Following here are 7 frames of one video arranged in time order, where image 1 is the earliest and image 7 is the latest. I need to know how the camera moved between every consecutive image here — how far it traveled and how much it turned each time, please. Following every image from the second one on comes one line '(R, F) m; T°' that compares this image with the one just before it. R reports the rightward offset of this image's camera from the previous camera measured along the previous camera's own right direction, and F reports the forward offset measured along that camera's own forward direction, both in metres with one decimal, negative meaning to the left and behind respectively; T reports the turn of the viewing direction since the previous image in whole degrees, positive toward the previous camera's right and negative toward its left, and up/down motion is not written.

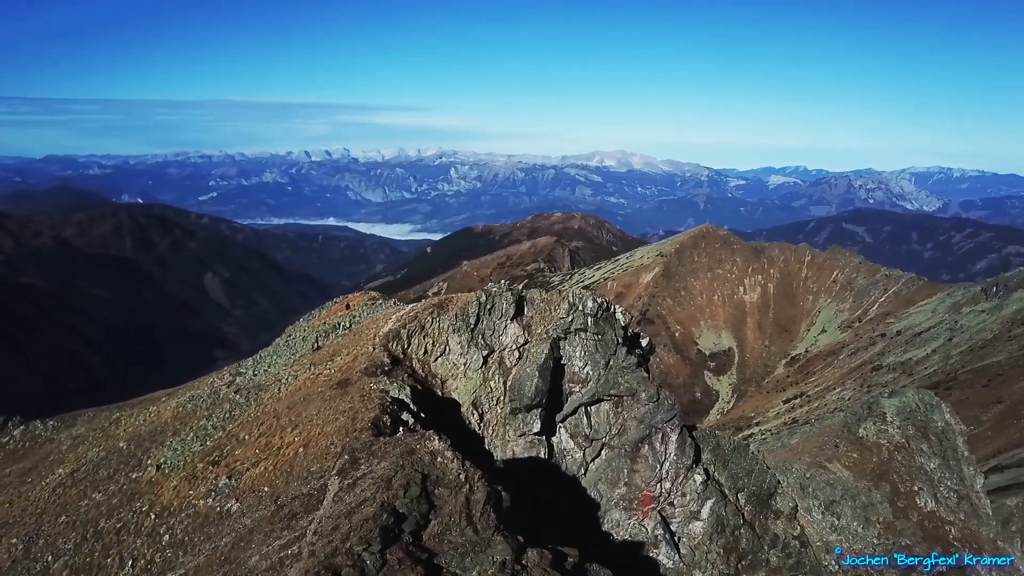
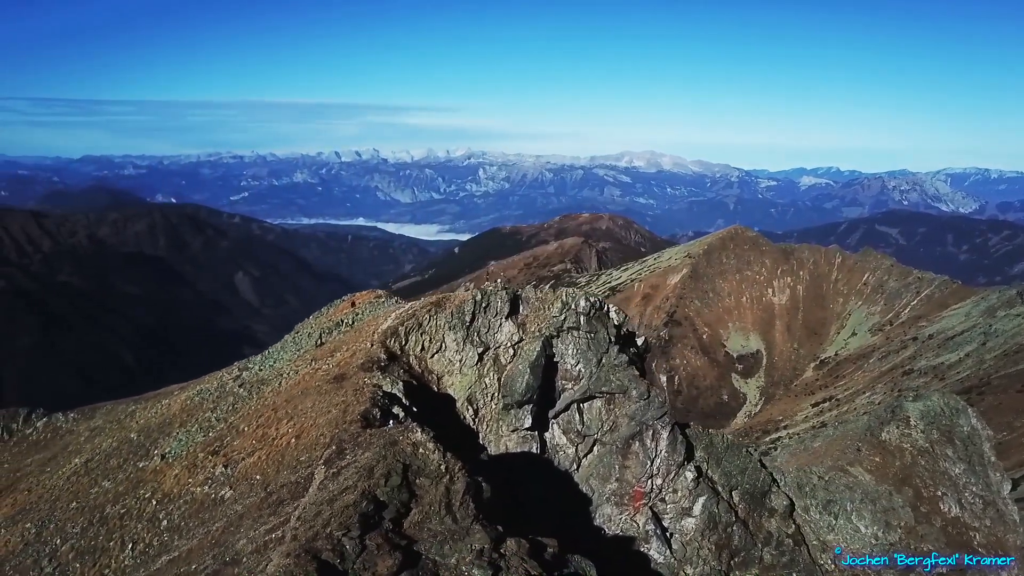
(+1.4, -0.7) m; -2°
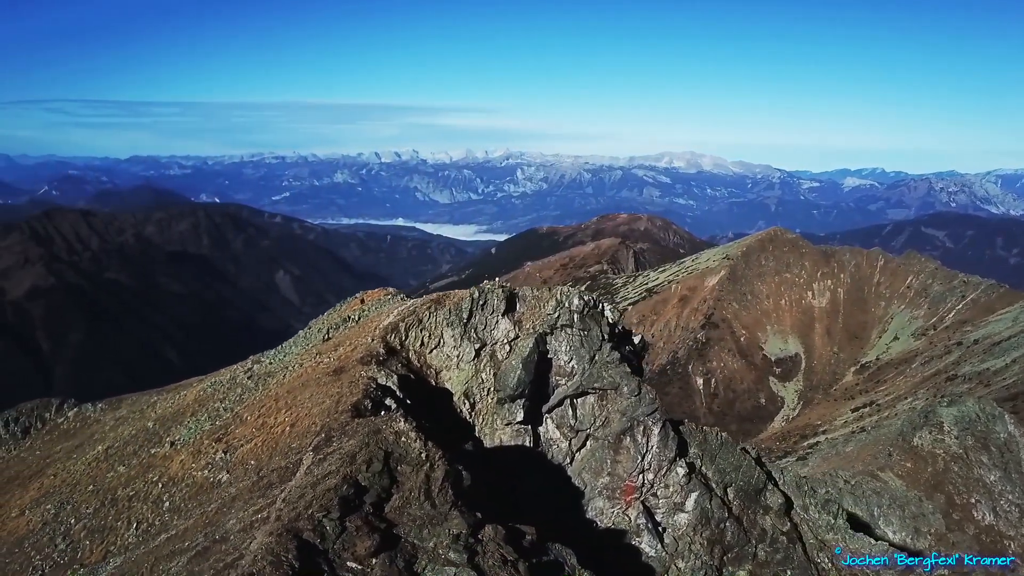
(+1.8, -0.9) m; -2°
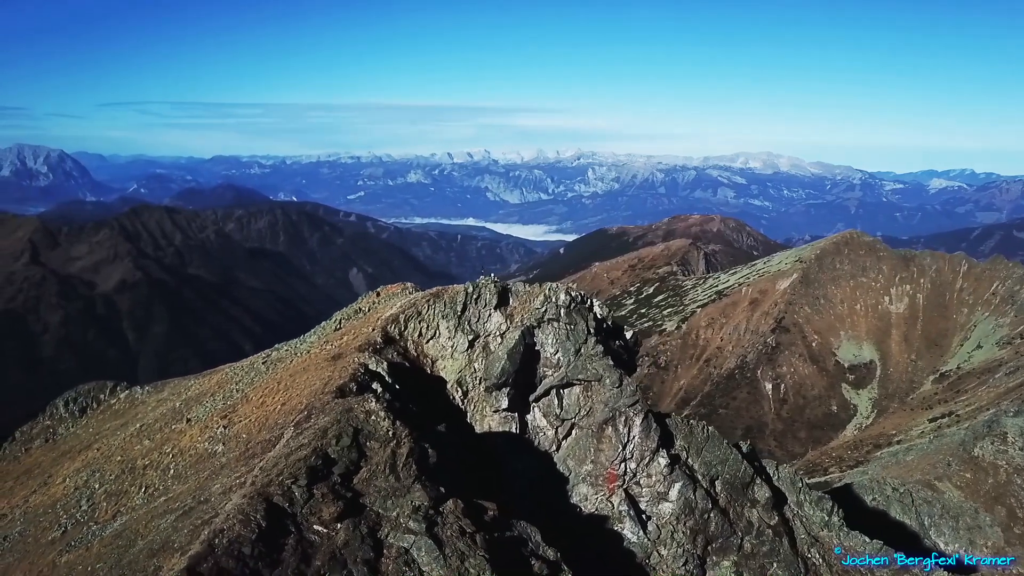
(+3.5, -1.7) m; -5°
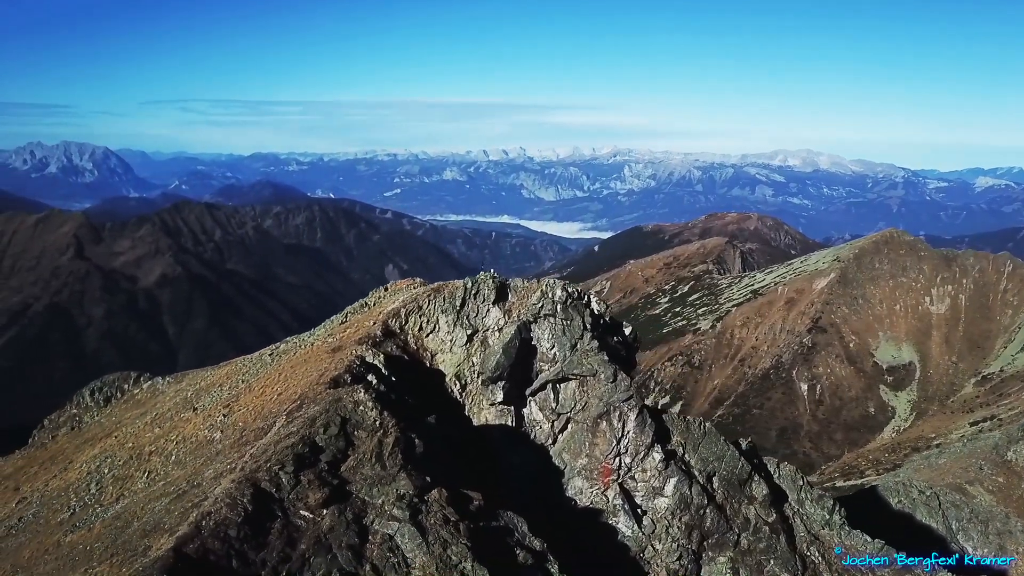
(+1.6, -0.5) m; -2°
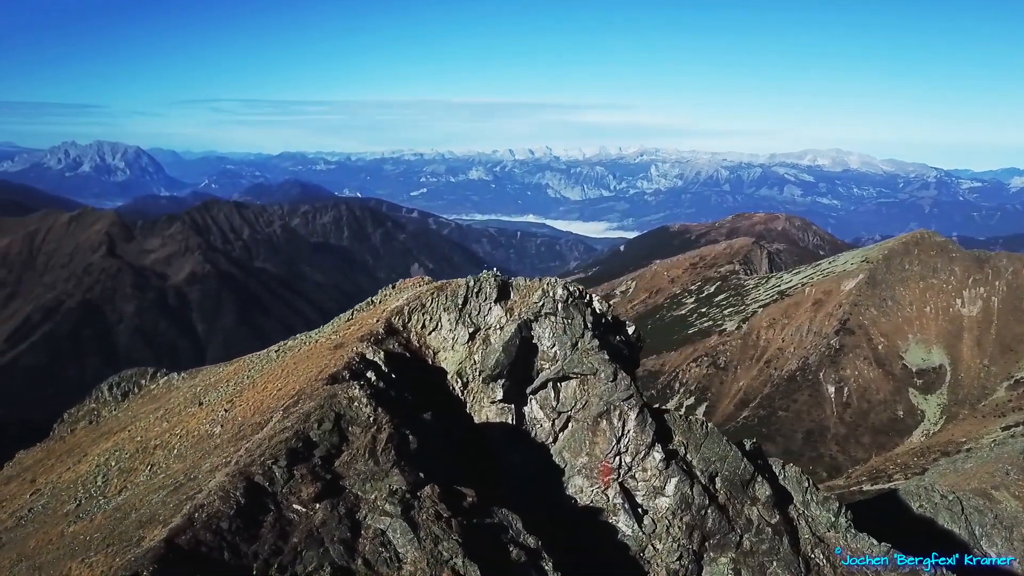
(+1.0, -0.1) m; -2°
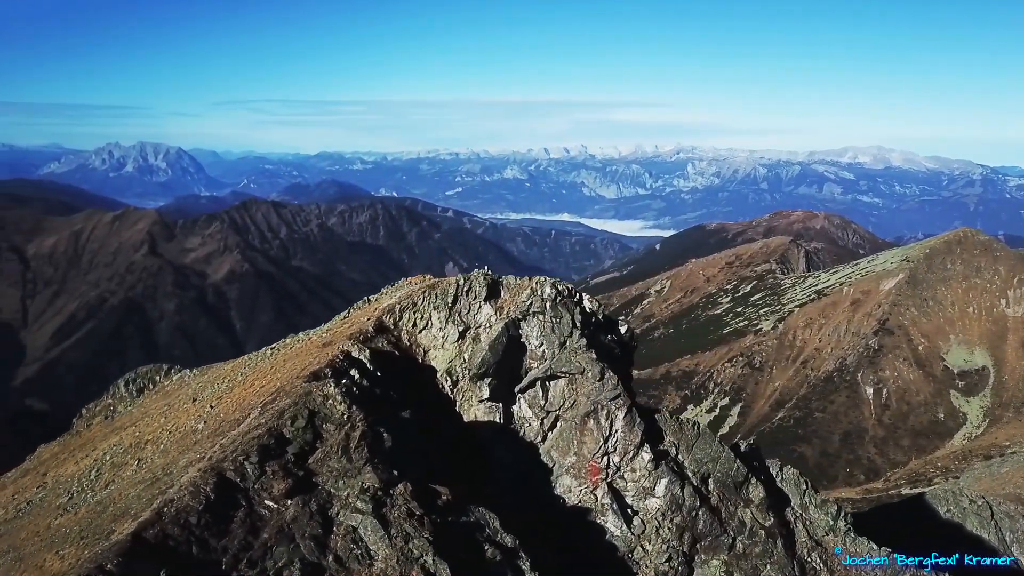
(+2.1, +0.1) m; -2°
